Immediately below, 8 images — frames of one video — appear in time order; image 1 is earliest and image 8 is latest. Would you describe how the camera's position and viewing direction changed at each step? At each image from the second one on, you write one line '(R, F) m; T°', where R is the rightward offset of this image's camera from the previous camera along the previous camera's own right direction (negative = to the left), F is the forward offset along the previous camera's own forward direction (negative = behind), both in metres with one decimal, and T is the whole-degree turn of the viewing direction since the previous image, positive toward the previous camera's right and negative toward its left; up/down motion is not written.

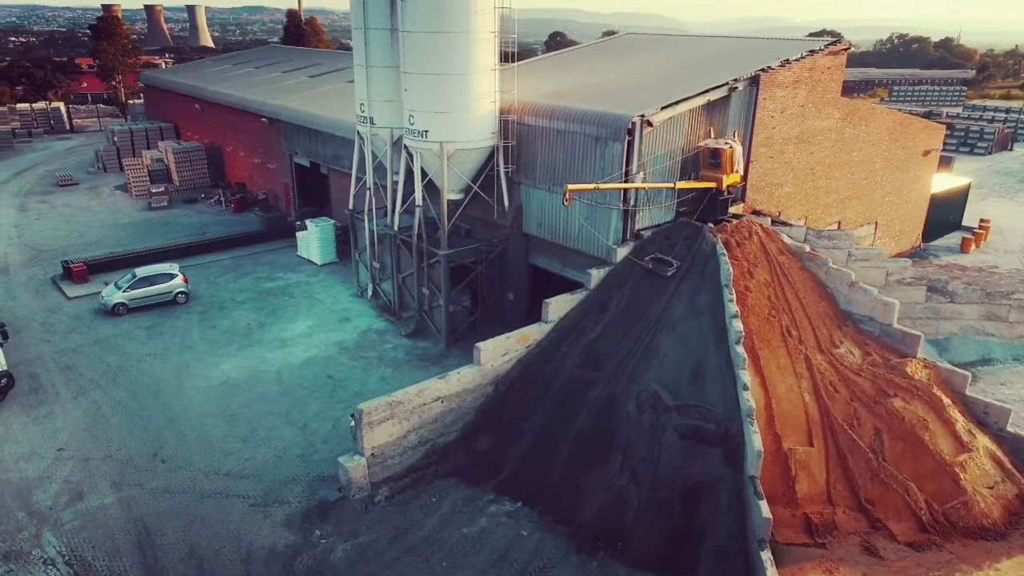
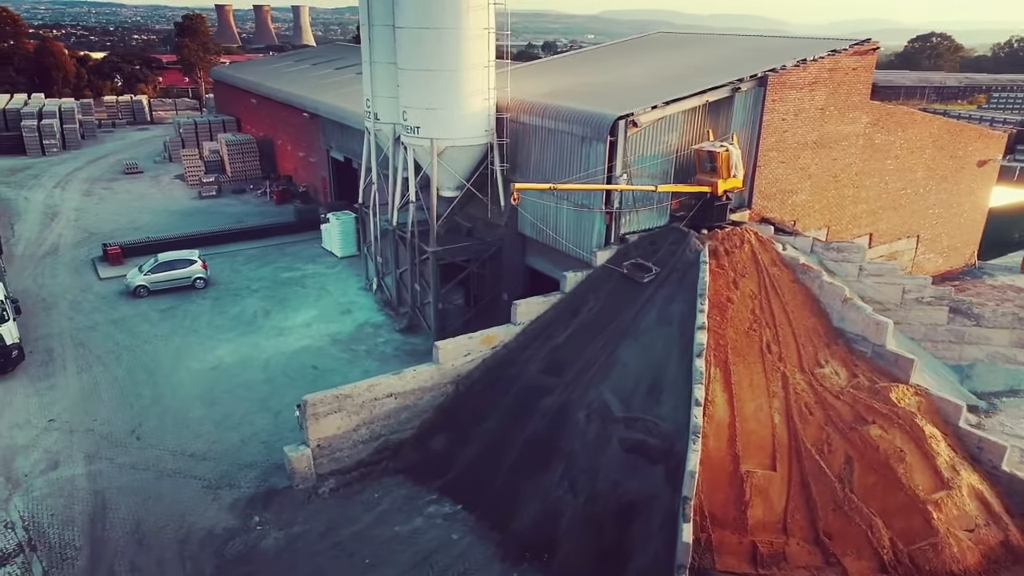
(+2.6, +0.4) m; -7°
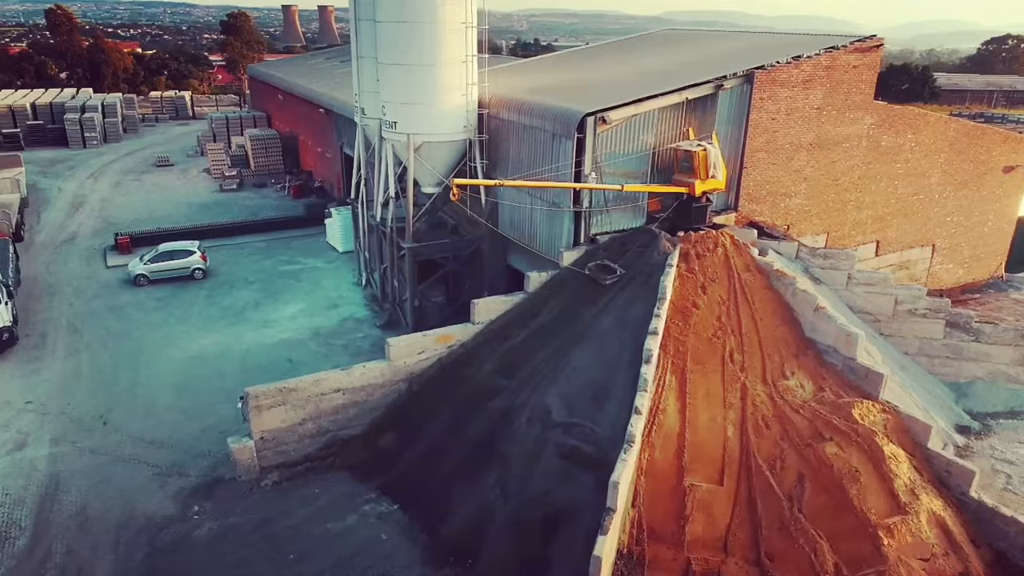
(+2.1, +0.4) m; -4°
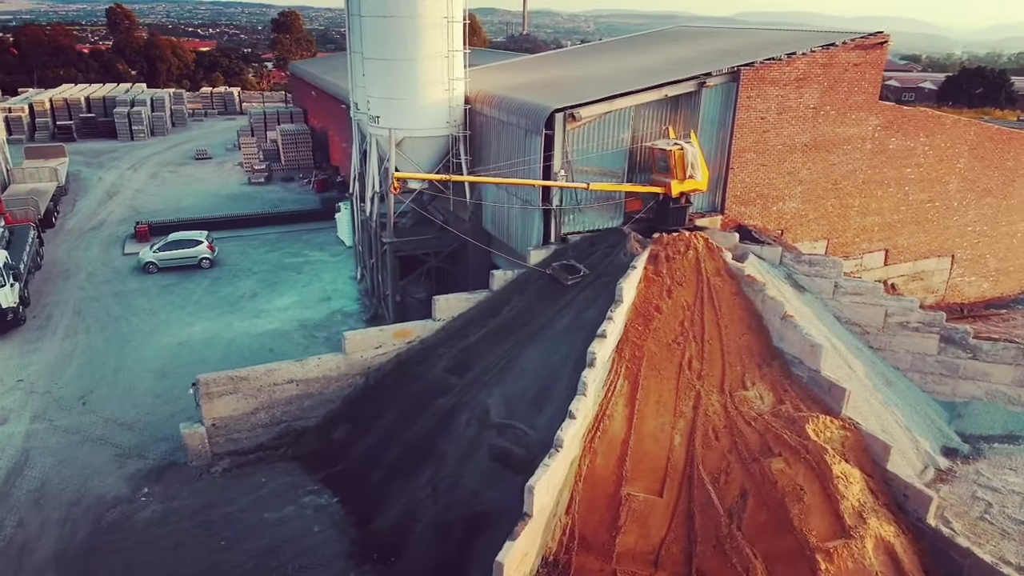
(+2.1, +0.3) m; -5°
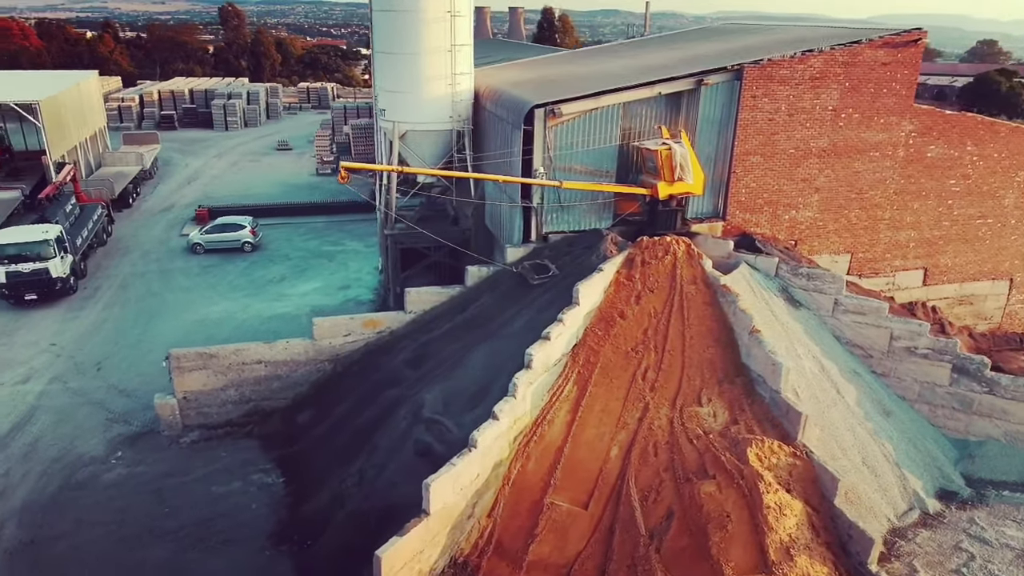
(+3.0, +0.5) m; -8°
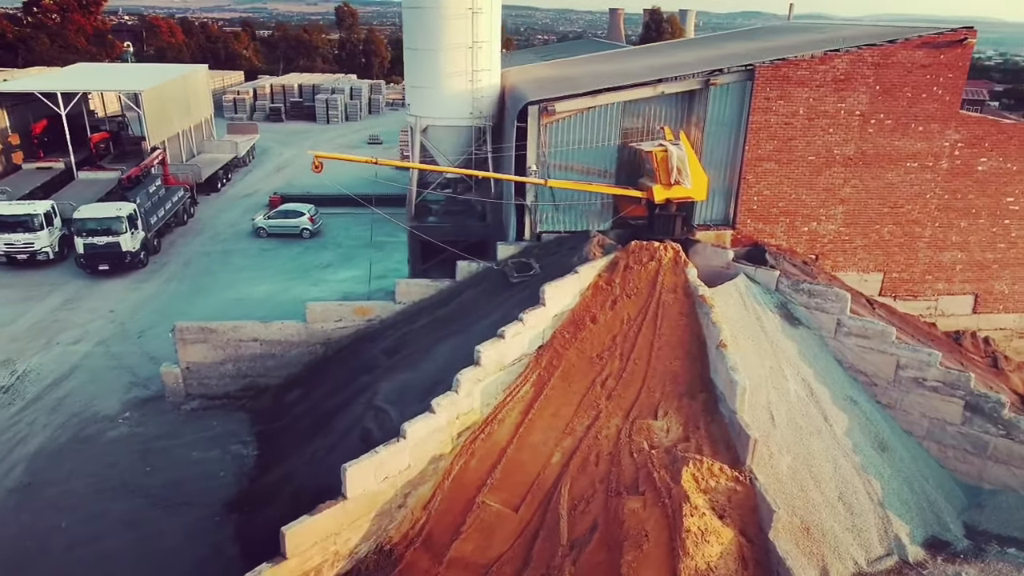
(+2.9, +0.3) m; -9°
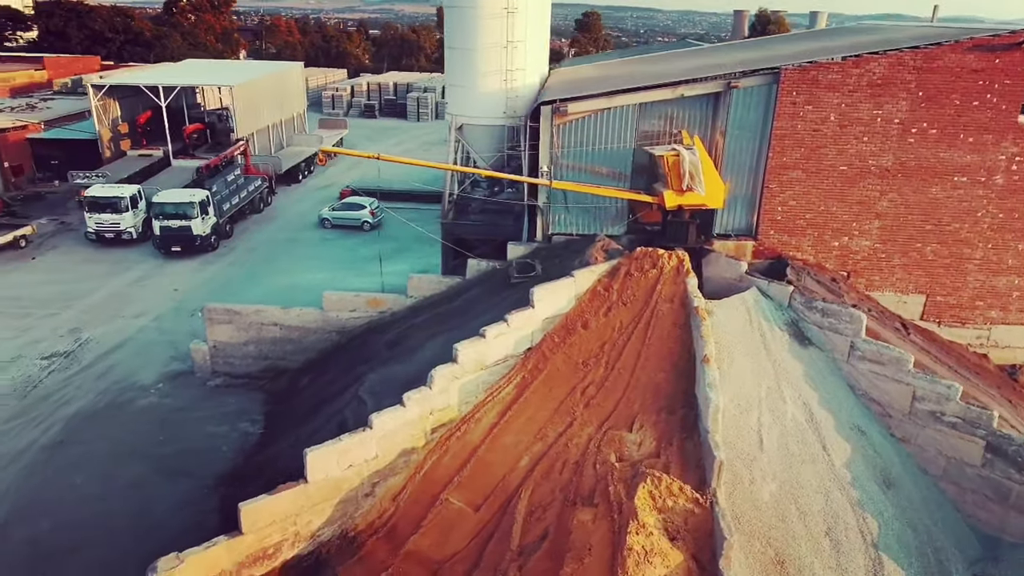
(+2.2, +0.2) m; -8°
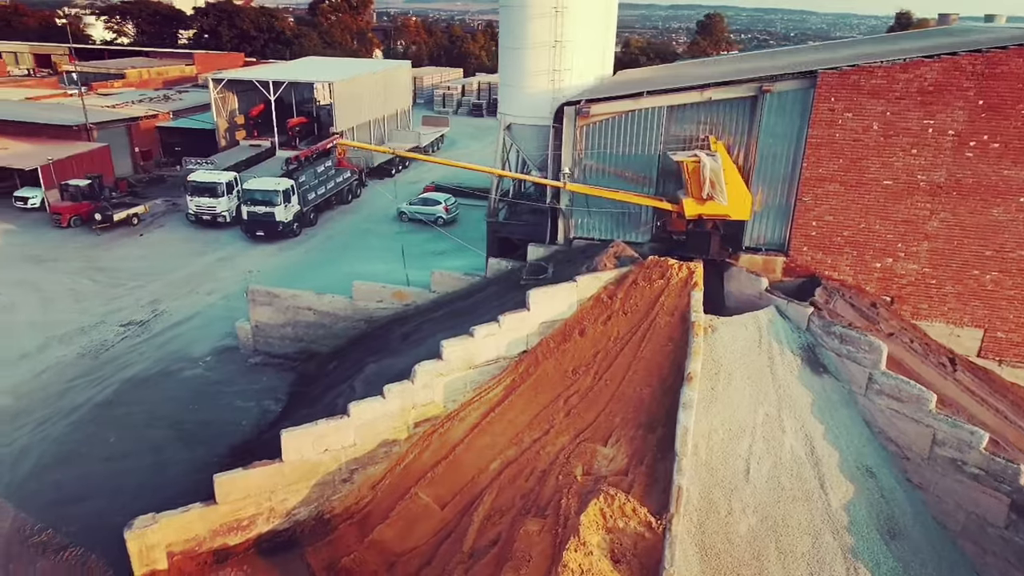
(+2.3, +0.3) m; -10°
